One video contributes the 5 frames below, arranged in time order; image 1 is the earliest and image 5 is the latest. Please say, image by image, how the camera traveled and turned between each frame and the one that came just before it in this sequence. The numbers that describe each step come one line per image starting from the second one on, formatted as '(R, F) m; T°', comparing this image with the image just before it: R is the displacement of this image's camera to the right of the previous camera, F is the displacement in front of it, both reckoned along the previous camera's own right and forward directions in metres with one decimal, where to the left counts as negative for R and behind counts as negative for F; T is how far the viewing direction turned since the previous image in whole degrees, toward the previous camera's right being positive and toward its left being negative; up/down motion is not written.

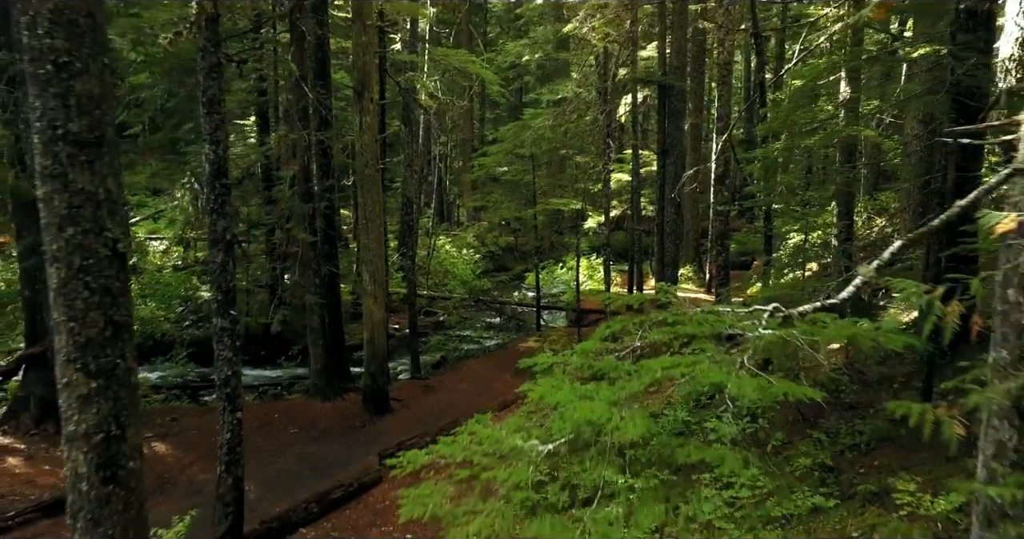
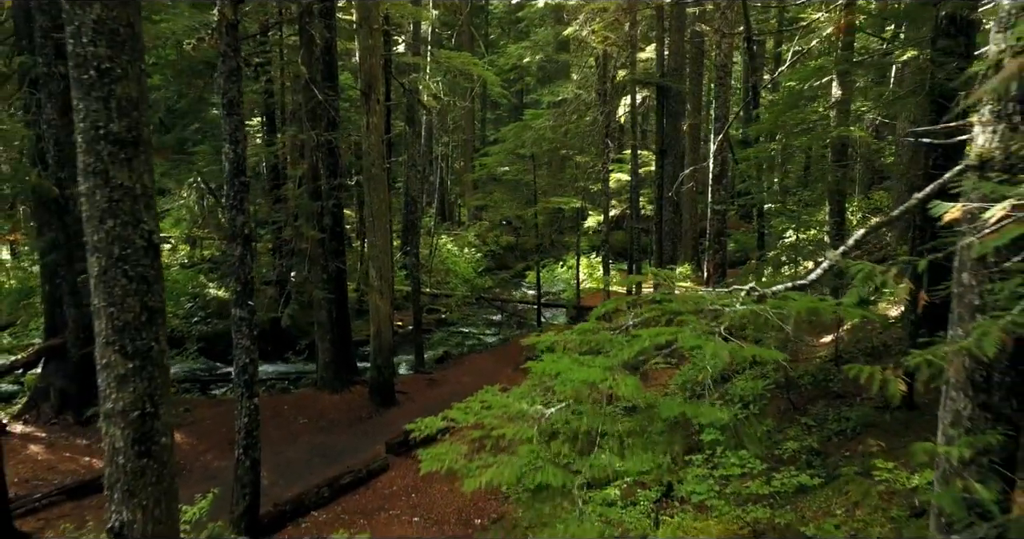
(0.0, -0.4) m; 0°
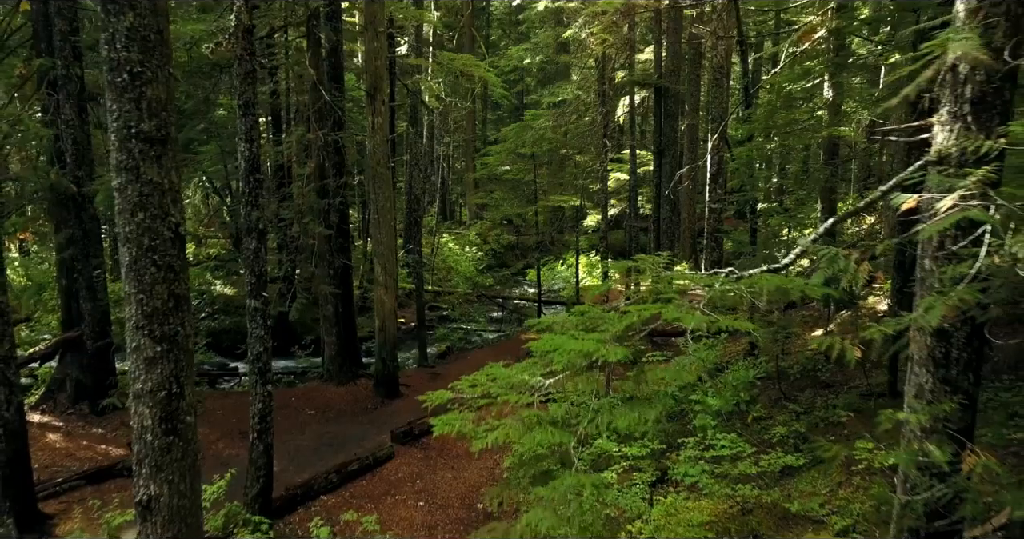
(0.0, -0.3) m; 0°
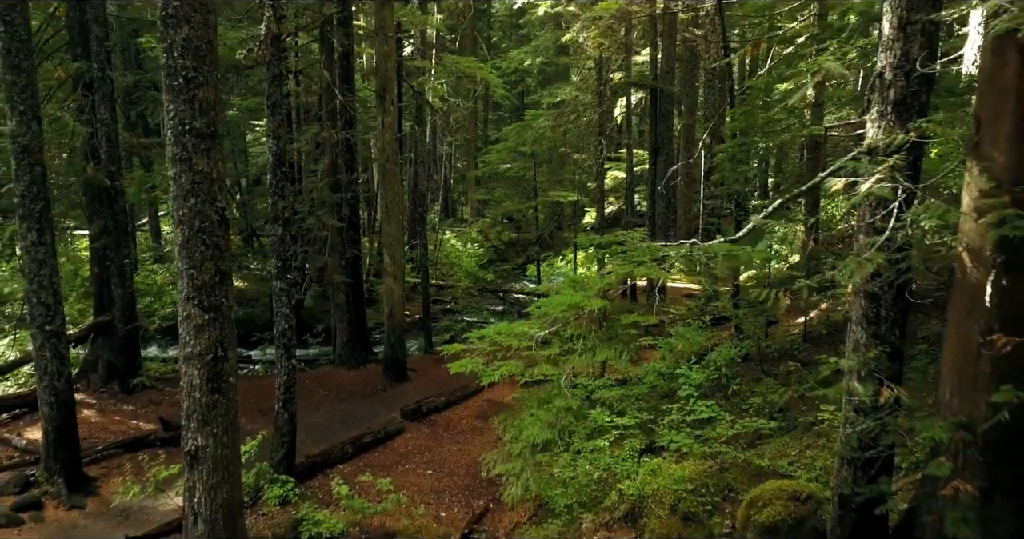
(0.0, -0.7) m; 0°
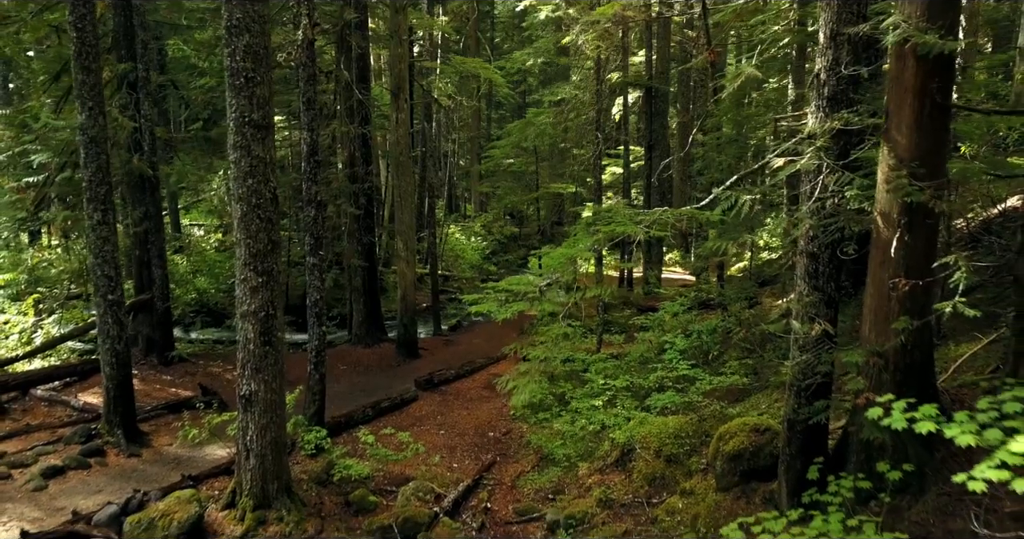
(-0.1, -1.0) m; 0°
